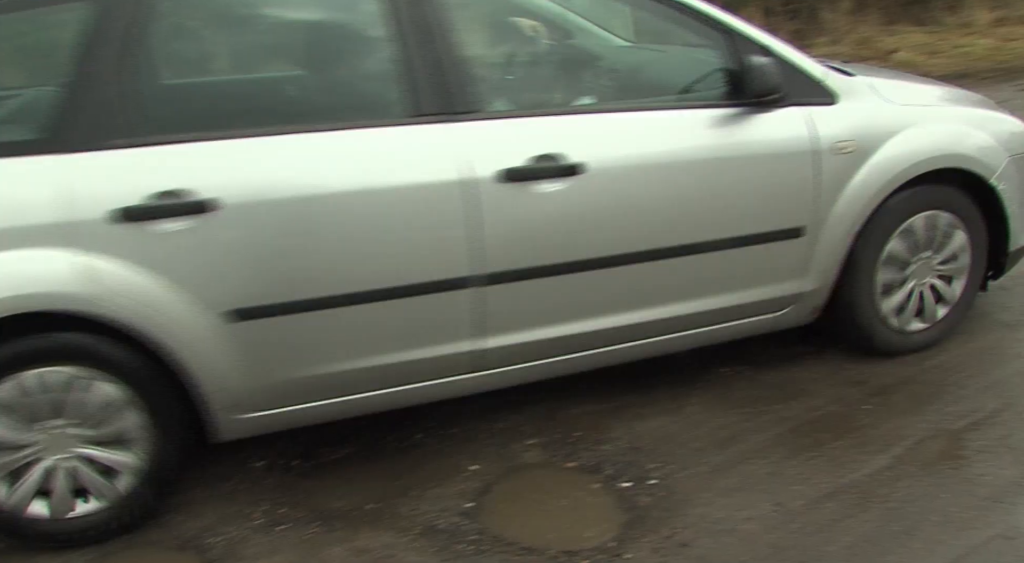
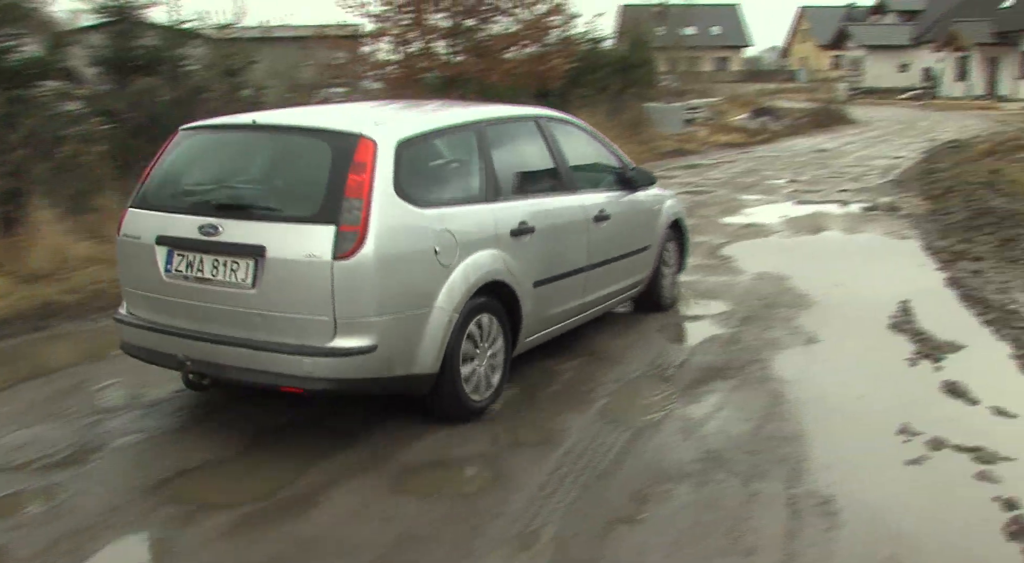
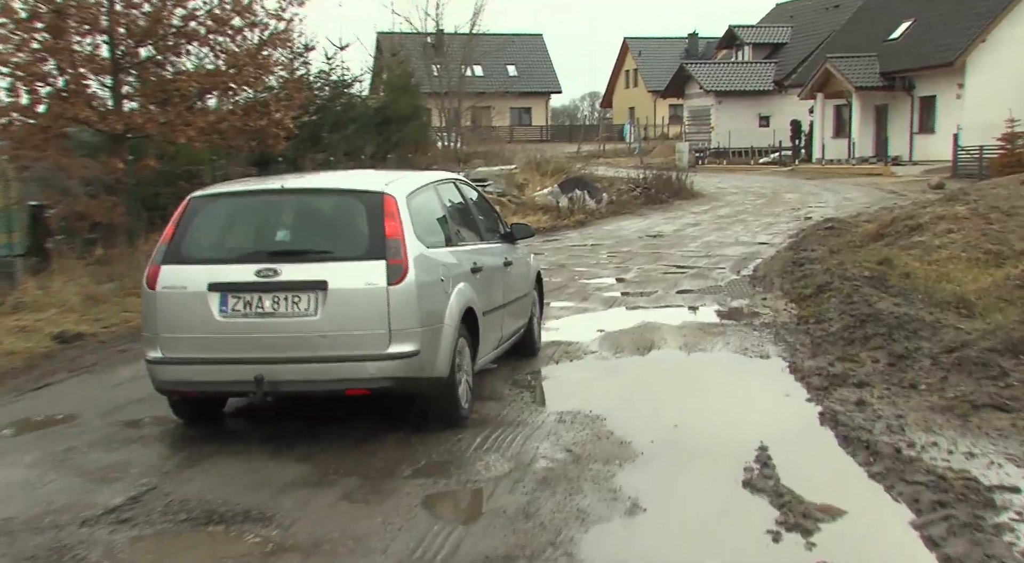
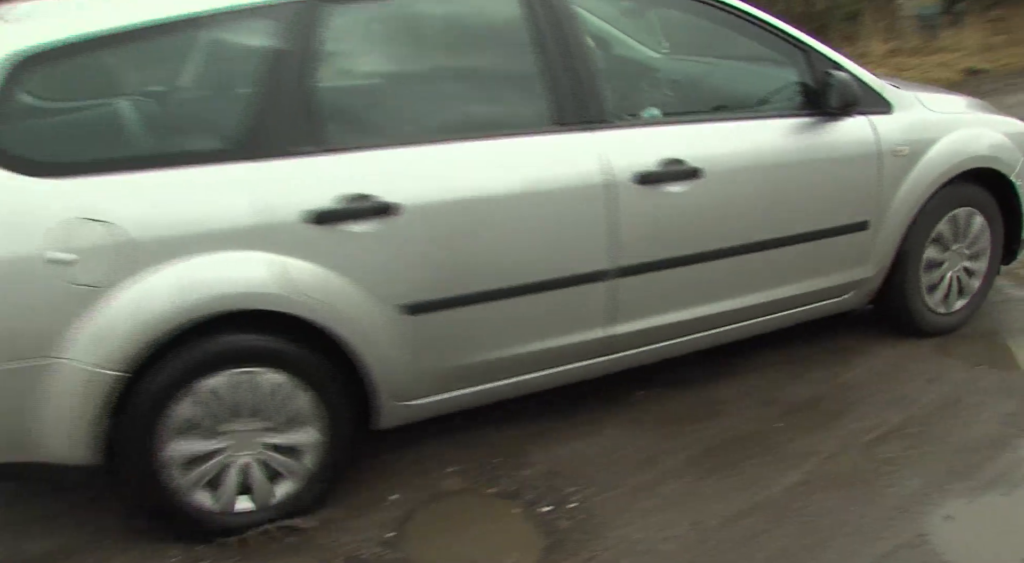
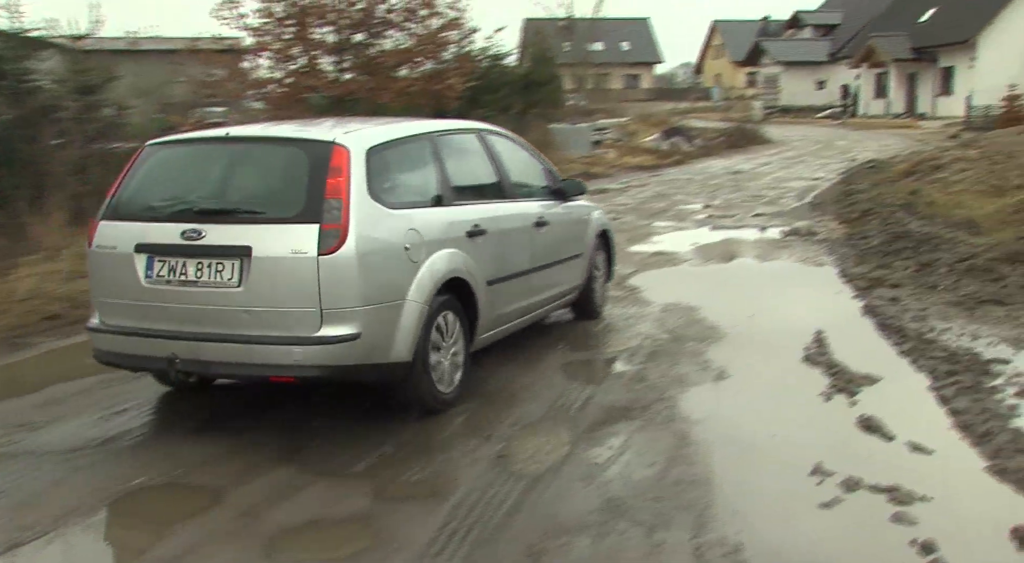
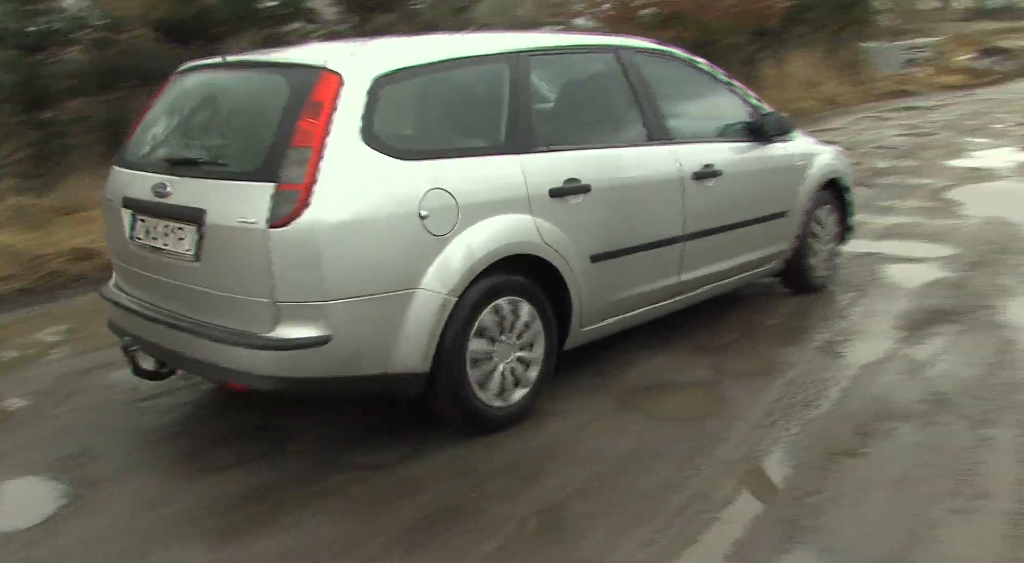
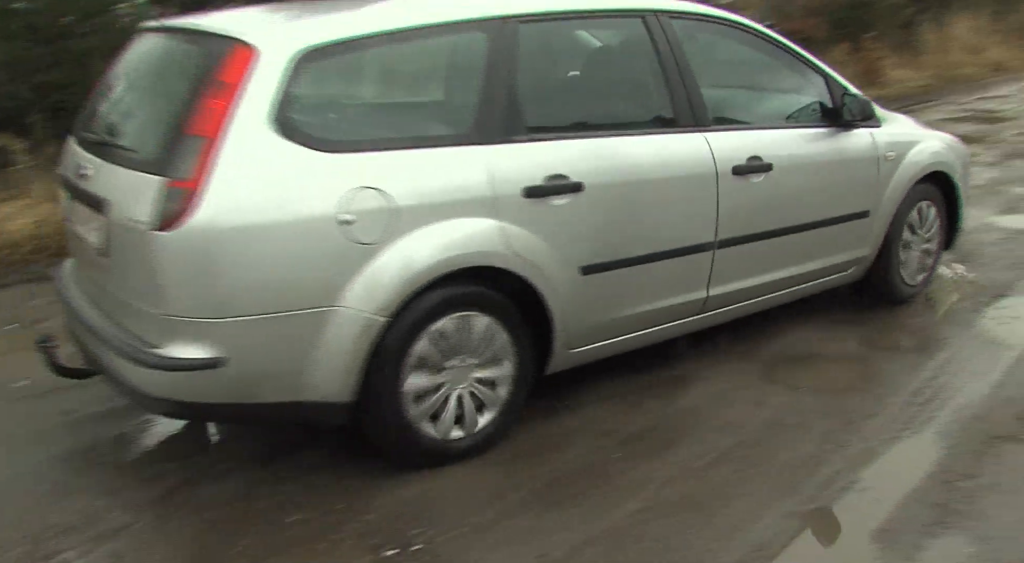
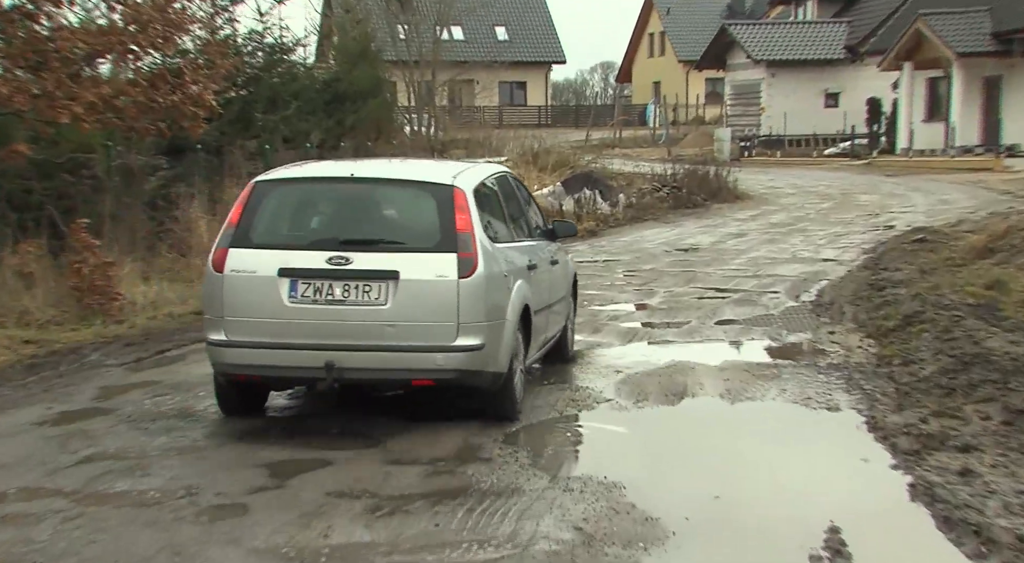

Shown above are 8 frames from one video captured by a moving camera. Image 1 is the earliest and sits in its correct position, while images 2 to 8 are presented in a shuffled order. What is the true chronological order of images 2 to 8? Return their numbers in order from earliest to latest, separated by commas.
4, 7, 6, 2, 5, 3, 8
